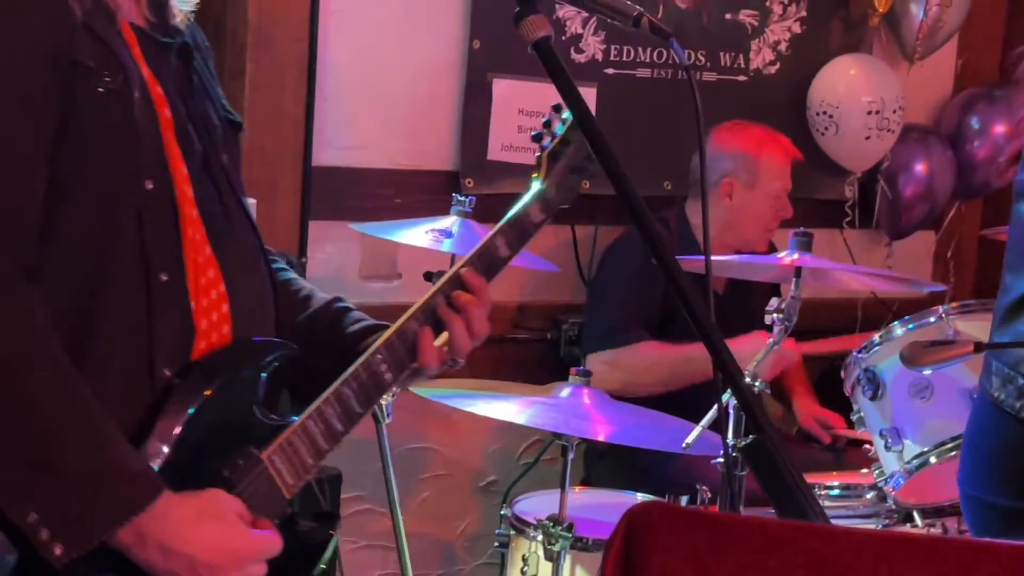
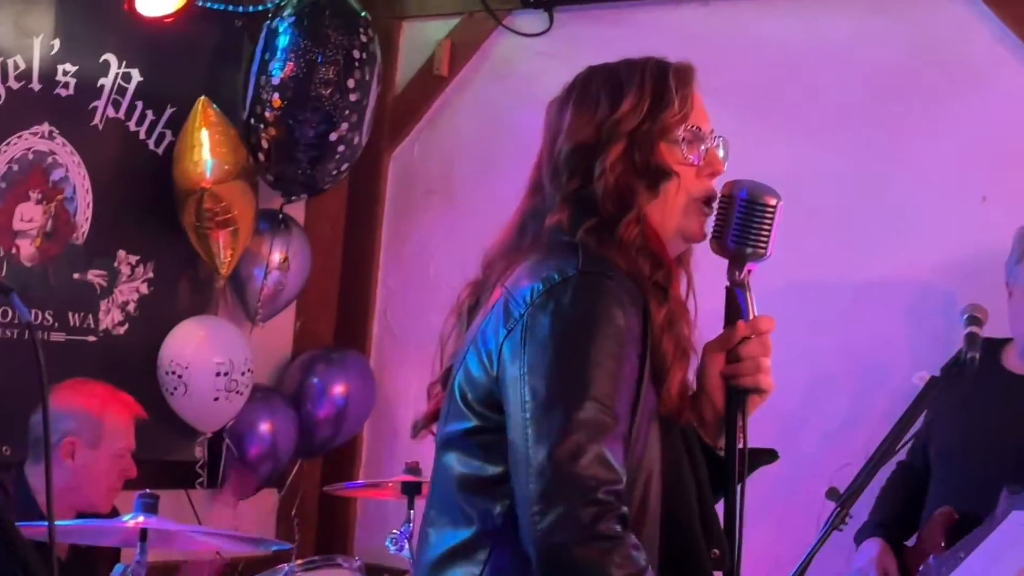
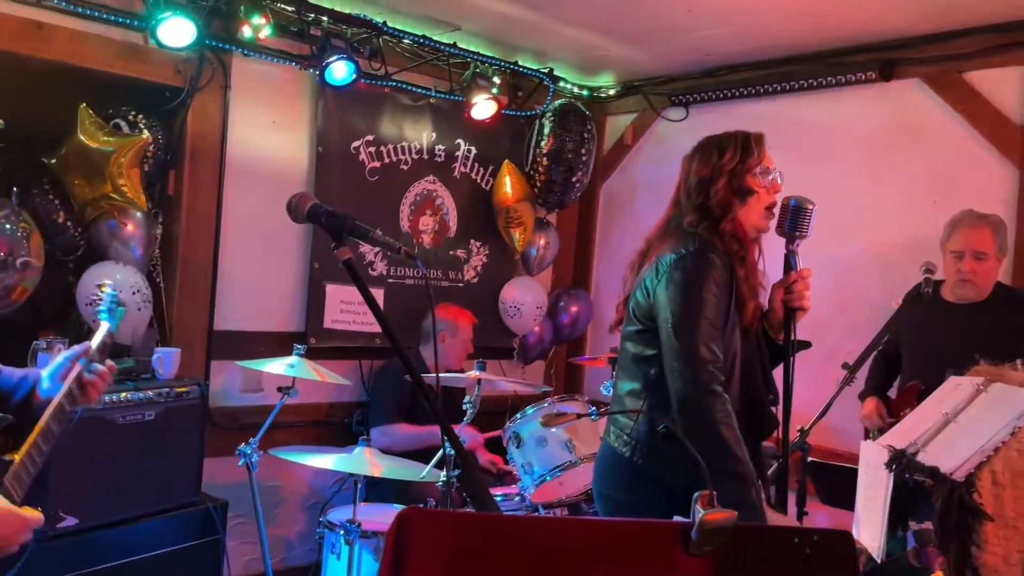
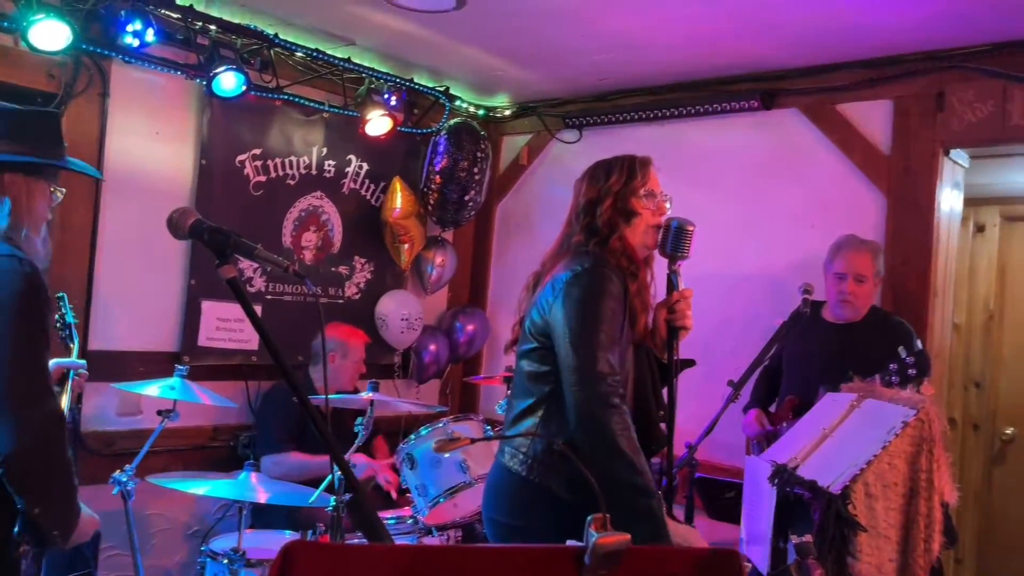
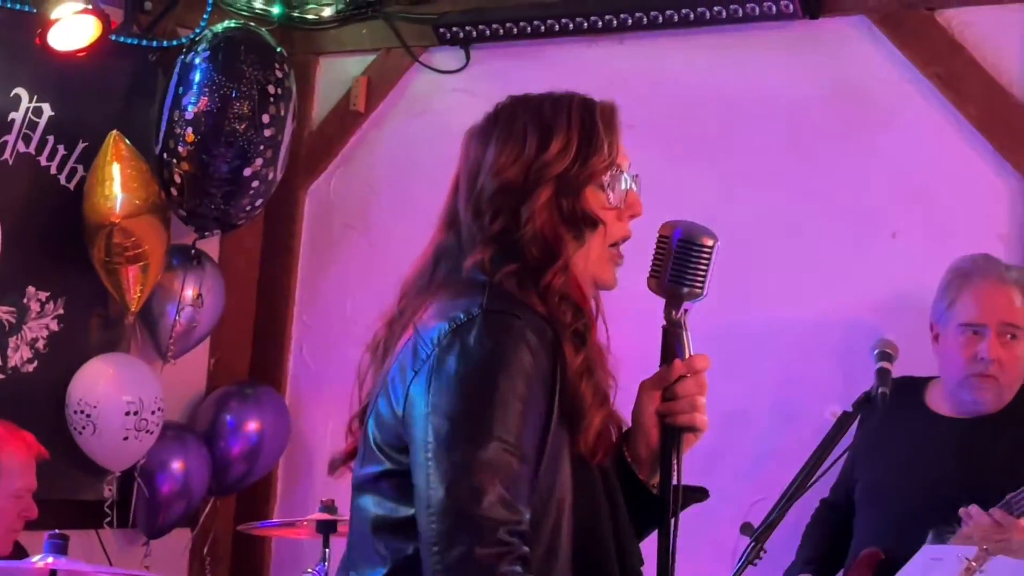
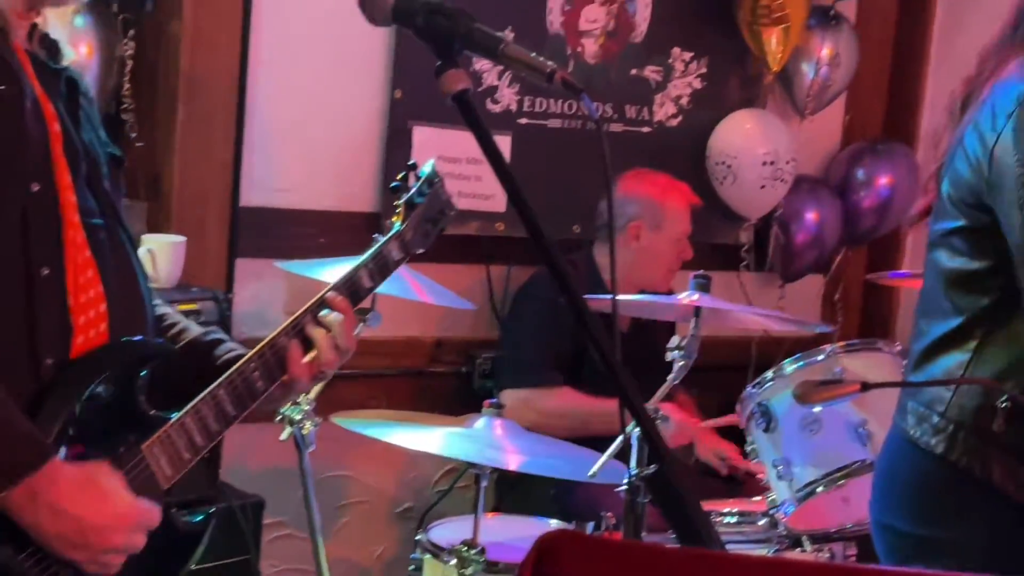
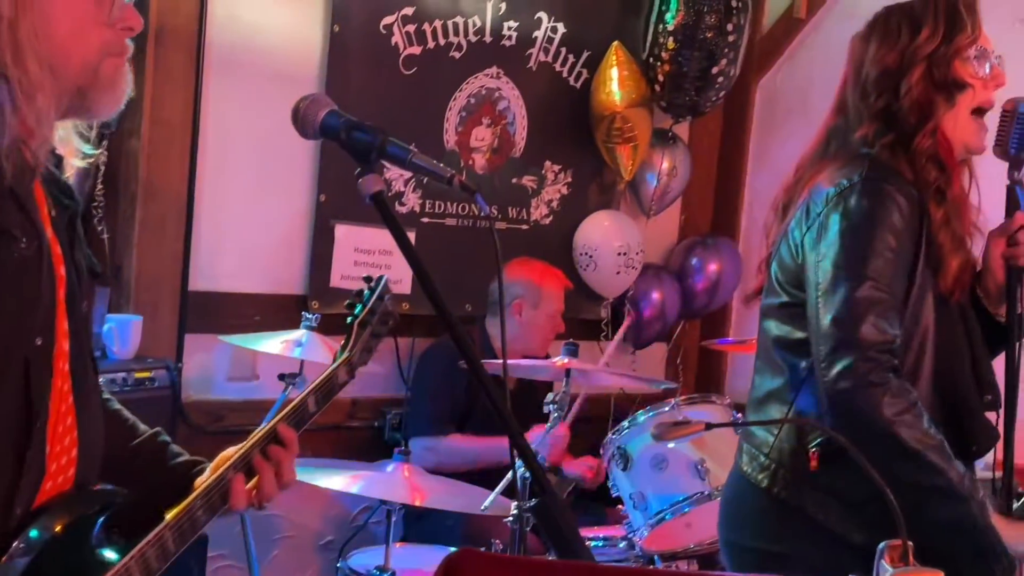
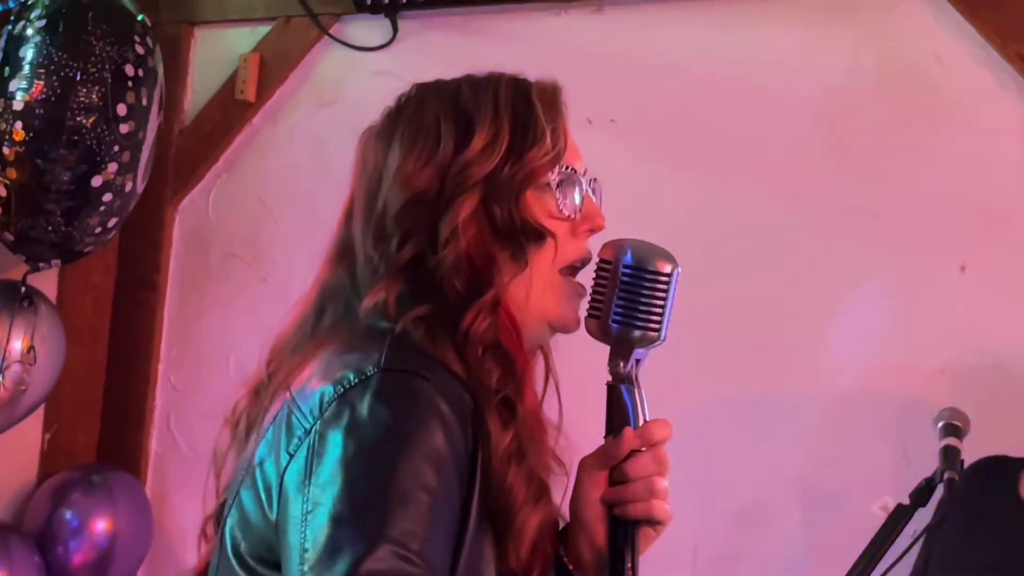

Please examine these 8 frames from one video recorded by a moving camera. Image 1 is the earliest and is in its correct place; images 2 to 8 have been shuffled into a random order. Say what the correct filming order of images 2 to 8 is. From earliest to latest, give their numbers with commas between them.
6, 7, 3, 4, 2, 5, 8
